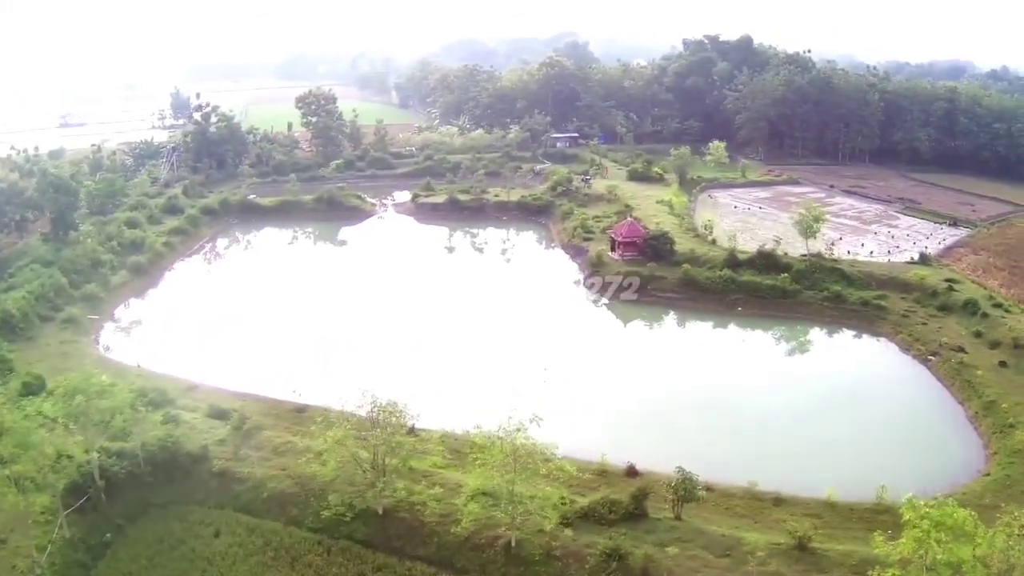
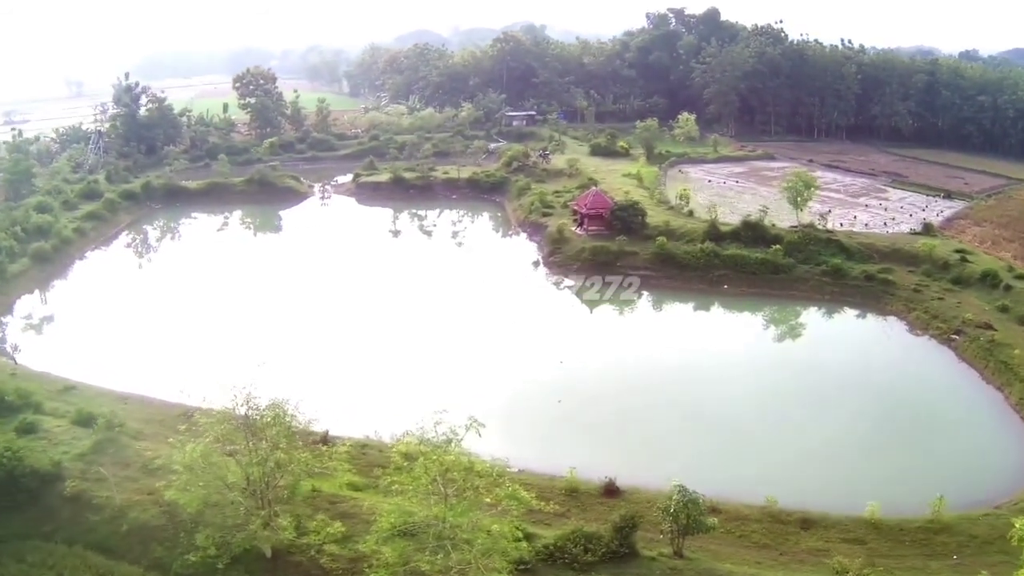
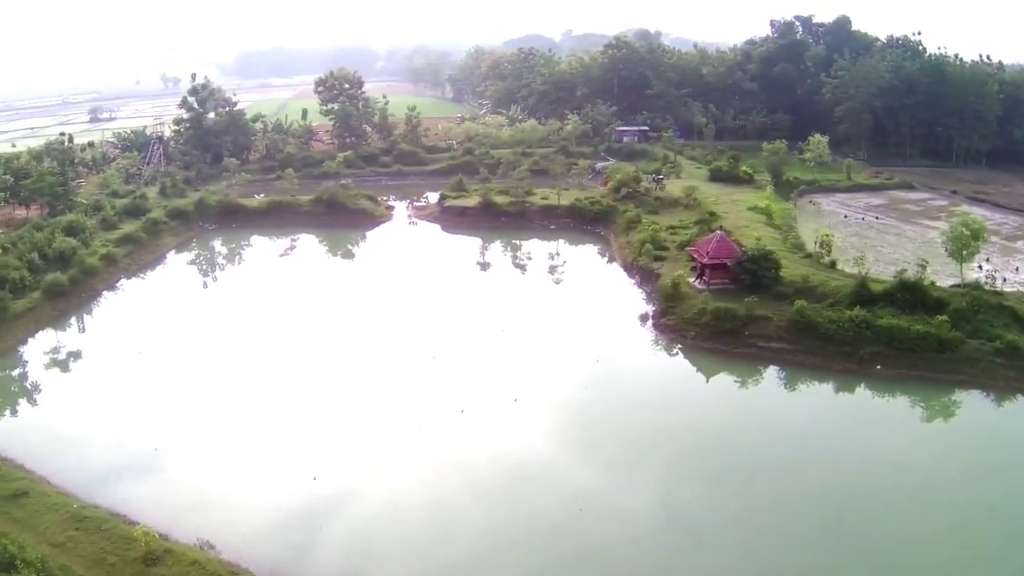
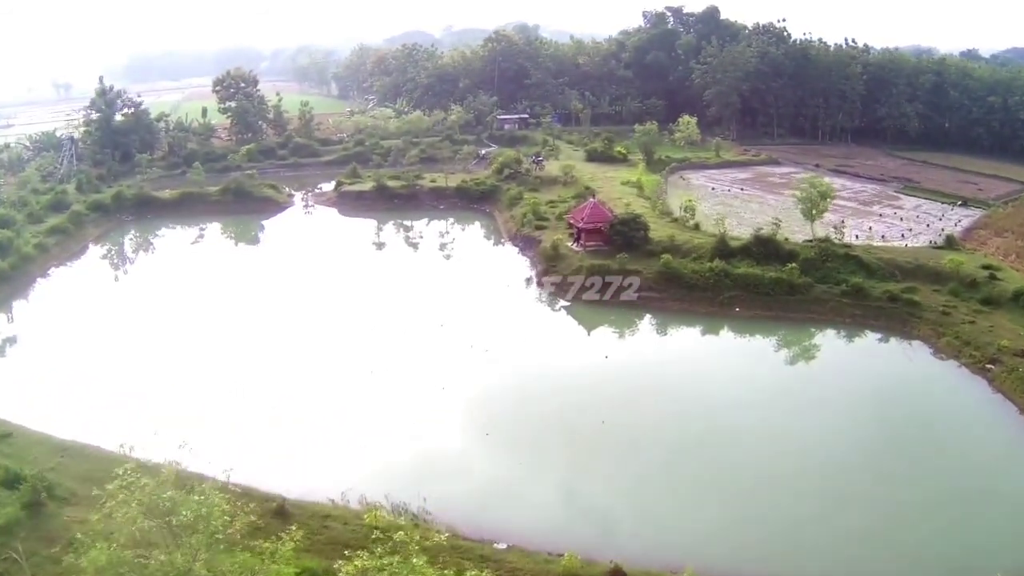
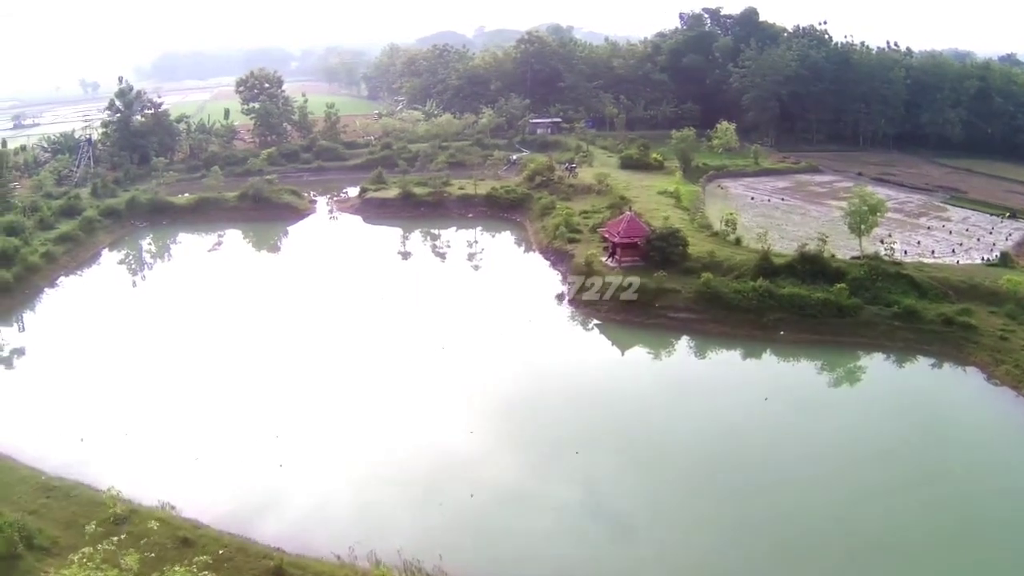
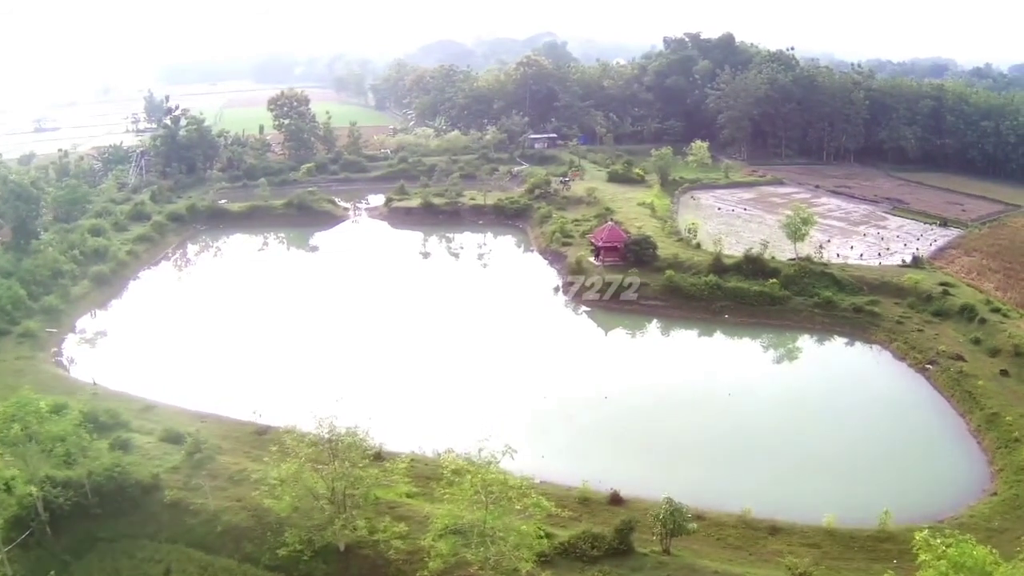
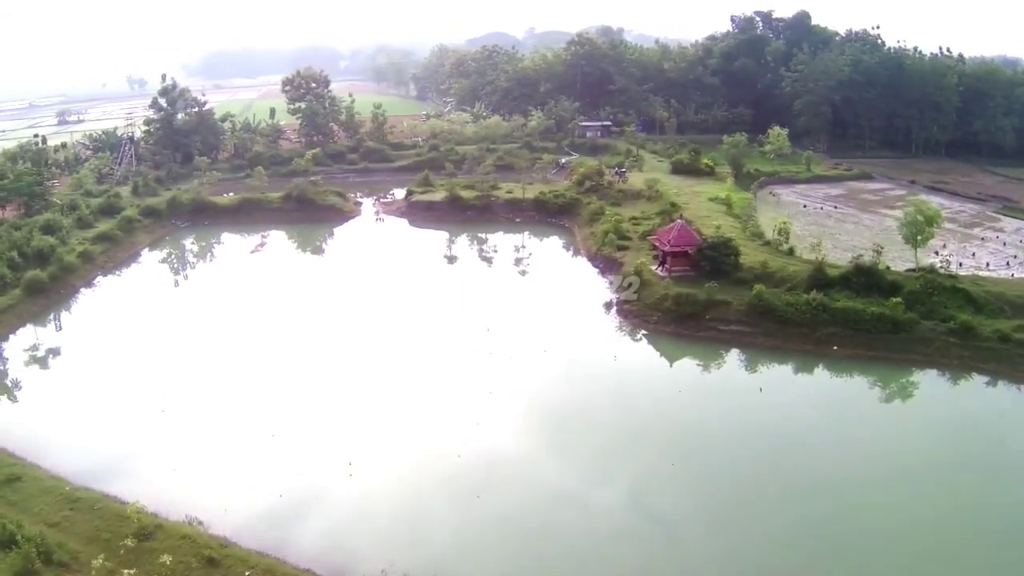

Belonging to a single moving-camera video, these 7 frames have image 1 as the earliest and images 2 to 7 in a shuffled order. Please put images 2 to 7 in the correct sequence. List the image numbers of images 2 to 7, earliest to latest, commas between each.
6, 2, 4, 5, 7, 3
